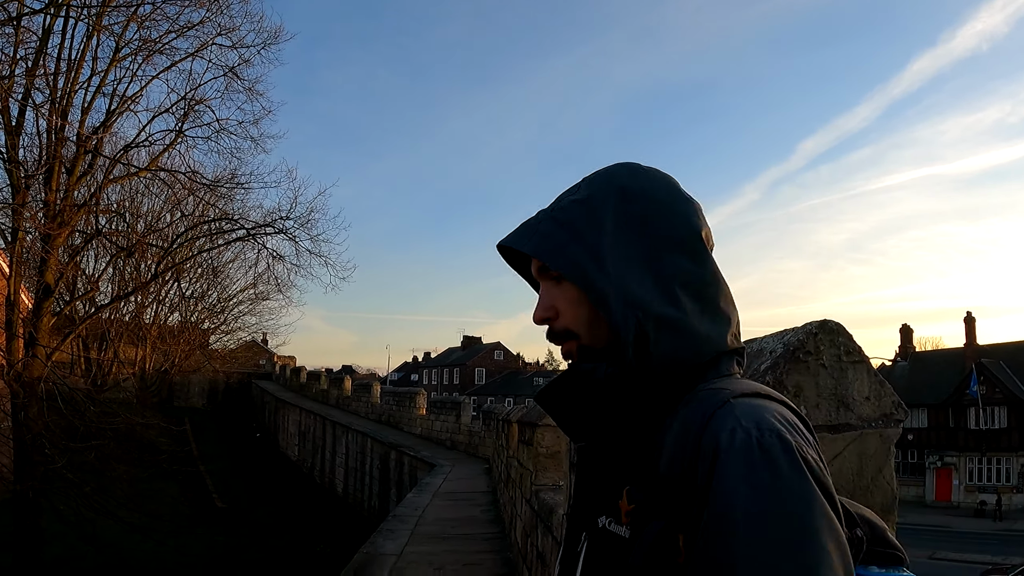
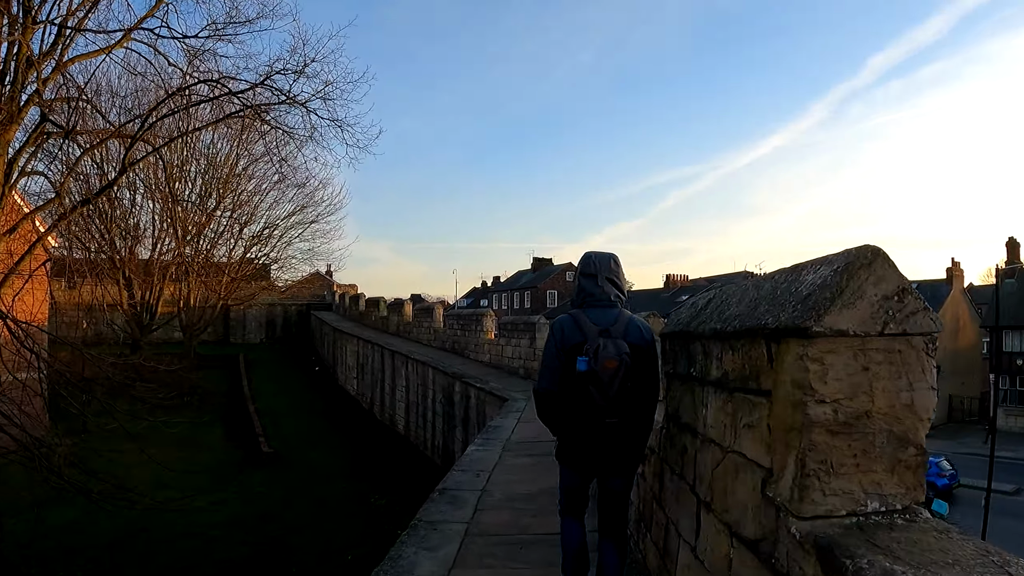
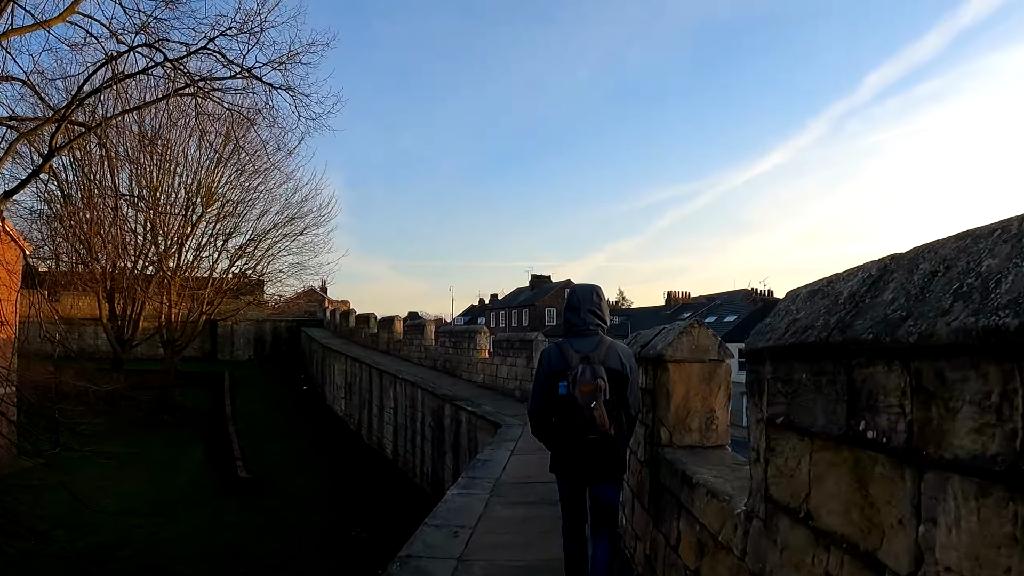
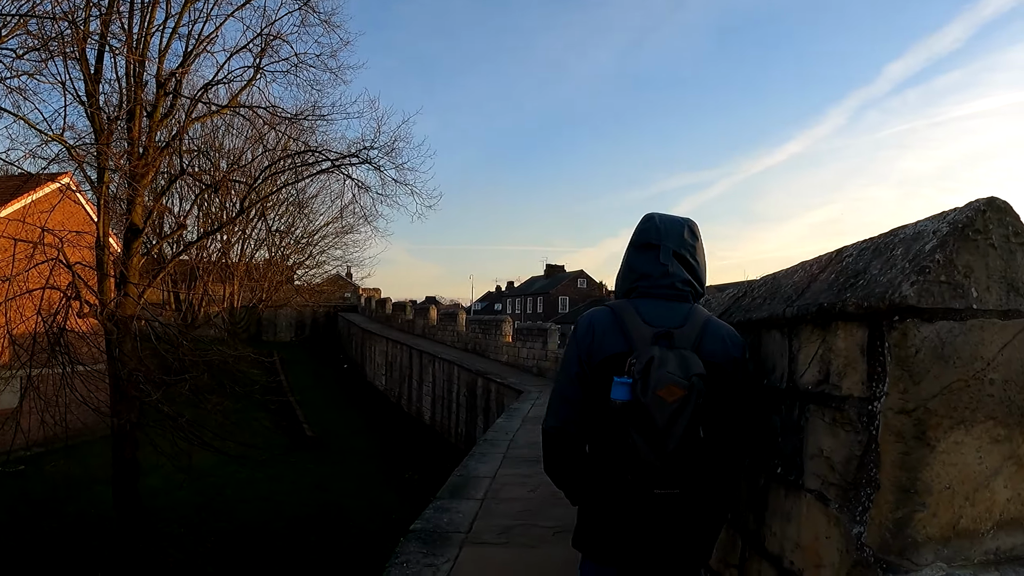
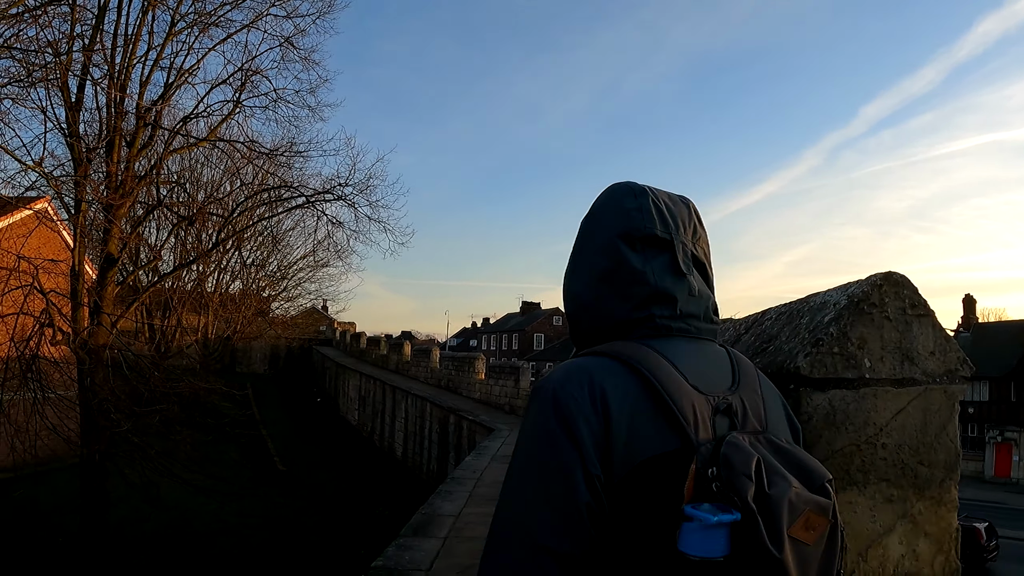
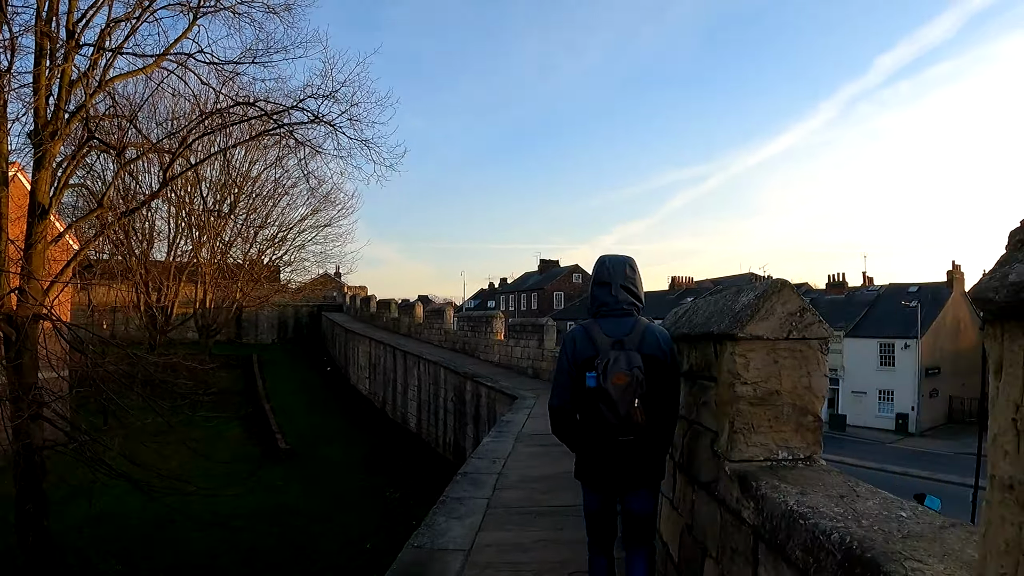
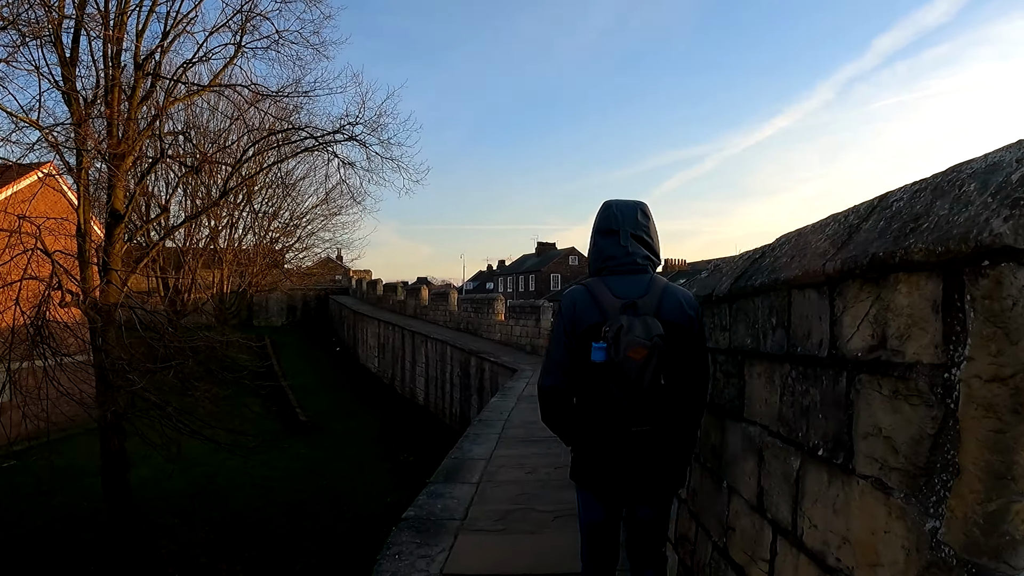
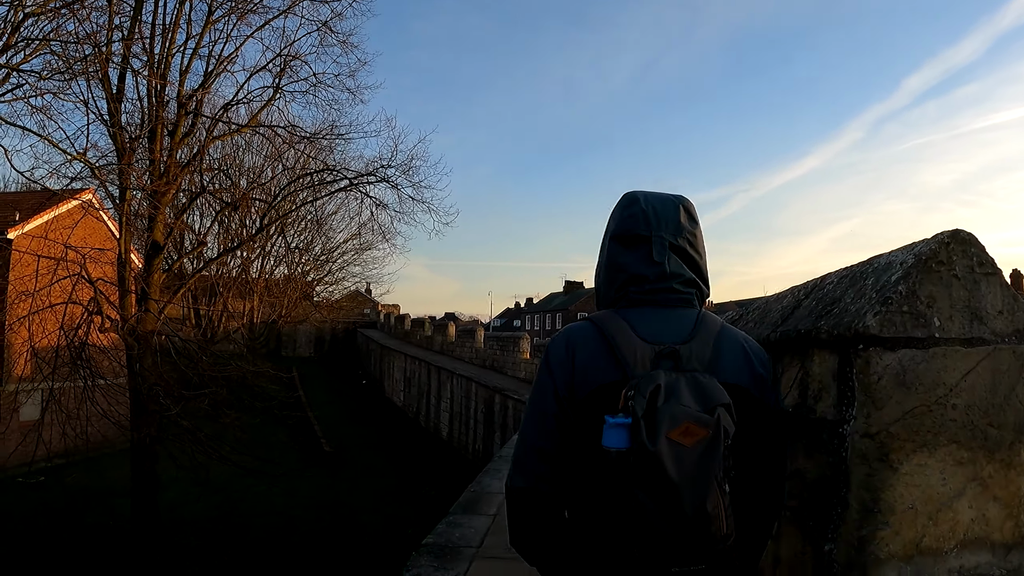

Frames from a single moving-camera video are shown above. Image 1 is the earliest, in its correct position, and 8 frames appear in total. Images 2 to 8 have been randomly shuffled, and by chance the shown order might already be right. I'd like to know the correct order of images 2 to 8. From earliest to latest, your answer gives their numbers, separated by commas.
5, 8, 4, 7, 6, 2, 3
